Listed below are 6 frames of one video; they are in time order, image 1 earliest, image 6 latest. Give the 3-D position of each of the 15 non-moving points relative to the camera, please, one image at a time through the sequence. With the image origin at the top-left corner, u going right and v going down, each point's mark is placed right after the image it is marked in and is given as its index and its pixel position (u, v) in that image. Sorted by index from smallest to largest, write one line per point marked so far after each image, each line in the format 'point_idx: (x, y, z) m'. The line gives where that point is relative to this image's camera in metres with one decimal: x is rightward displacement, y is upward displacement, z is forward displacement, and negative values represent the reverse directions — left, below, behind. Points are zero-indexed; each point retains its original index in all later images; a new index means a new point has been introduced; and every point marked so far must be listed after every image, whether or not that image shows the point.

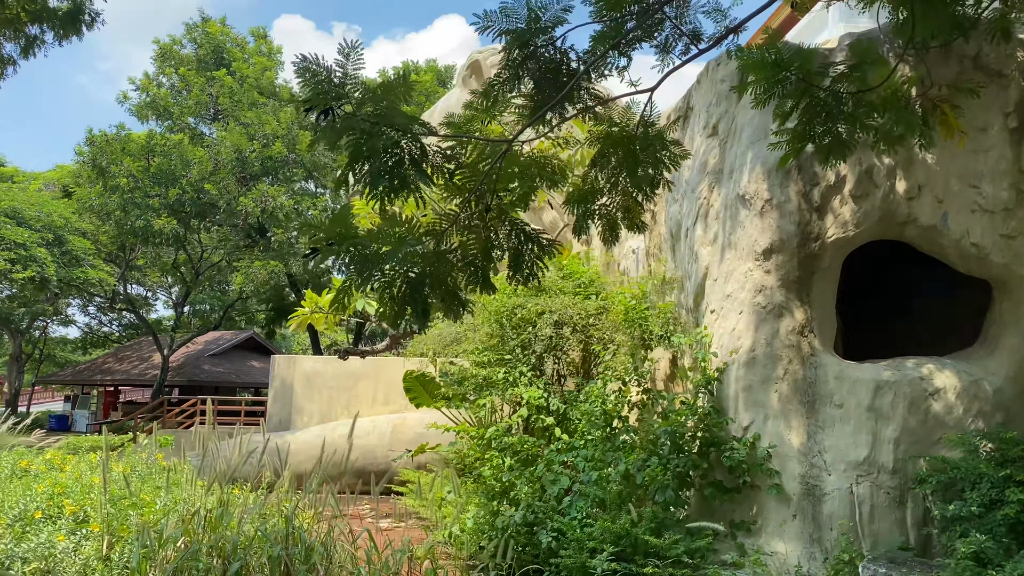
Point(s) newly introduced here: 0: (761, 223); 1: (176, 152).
0: (+1.4, +0.4, +4.7) m
1: (-6.0, +2.4, +15.1) m
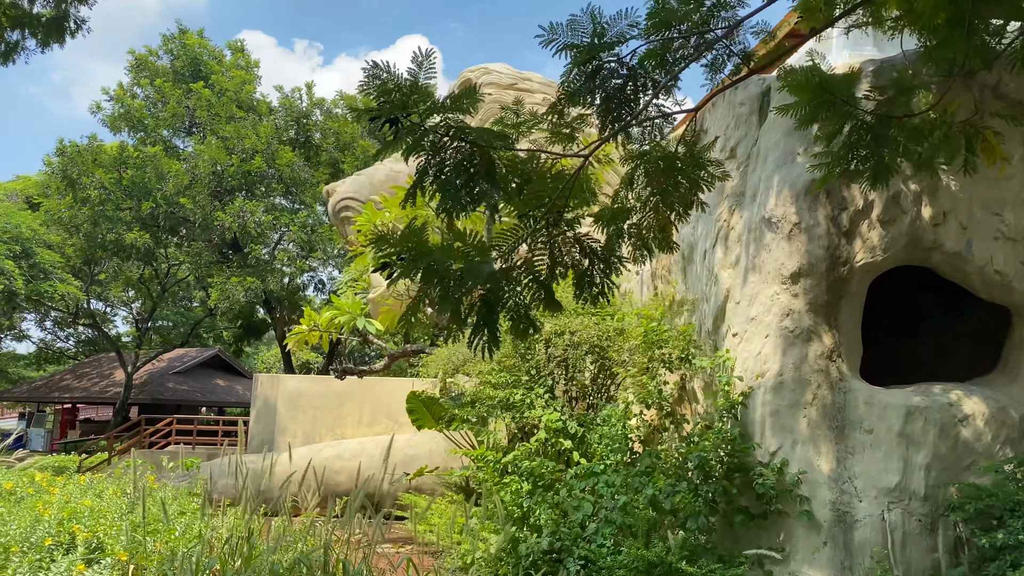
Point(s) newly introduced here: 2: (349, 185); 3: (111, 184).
0: (+1.5, +0.2, +4.7) m
1: (-6.3, +2.1, +14.8) m
2: (-2.1, +1.3, +10.9) m
3: (-6.9, +1.8, +14.7) m
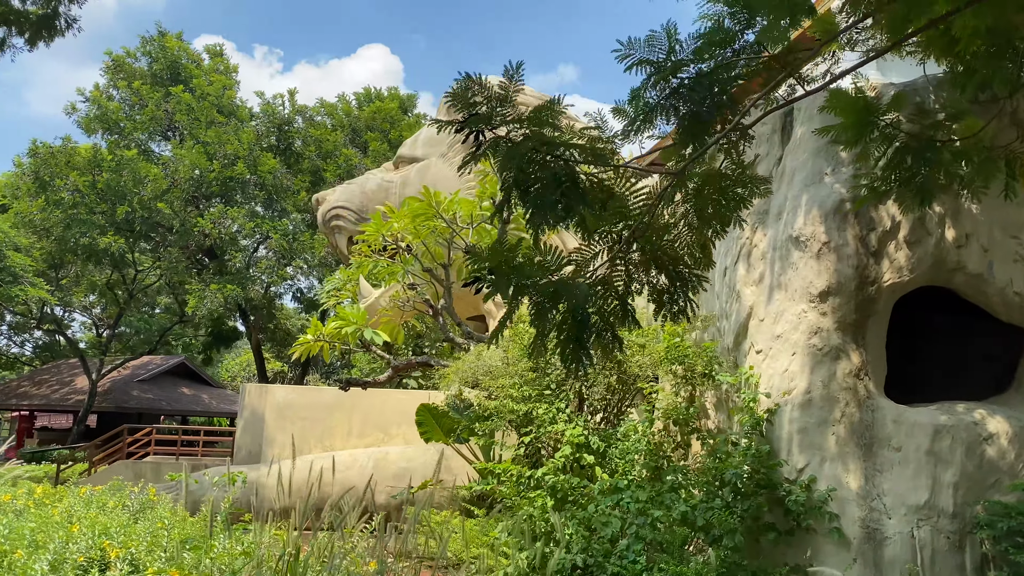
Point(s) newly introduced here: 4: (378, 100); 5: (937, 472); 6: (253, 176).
0: (+1.7, +0.1, +4.7) m
1: (-6.5, +2.0, +14.5) m
2: (-2.2, +1.2, +10.8) m
3: (-7.2, +1.7, +14.4) m
4: (-2.6, +3.6, +16.4) m
5: (+2.2, -0.9, +4.4) m
6: (-4.4, +1.9, +14.7) m
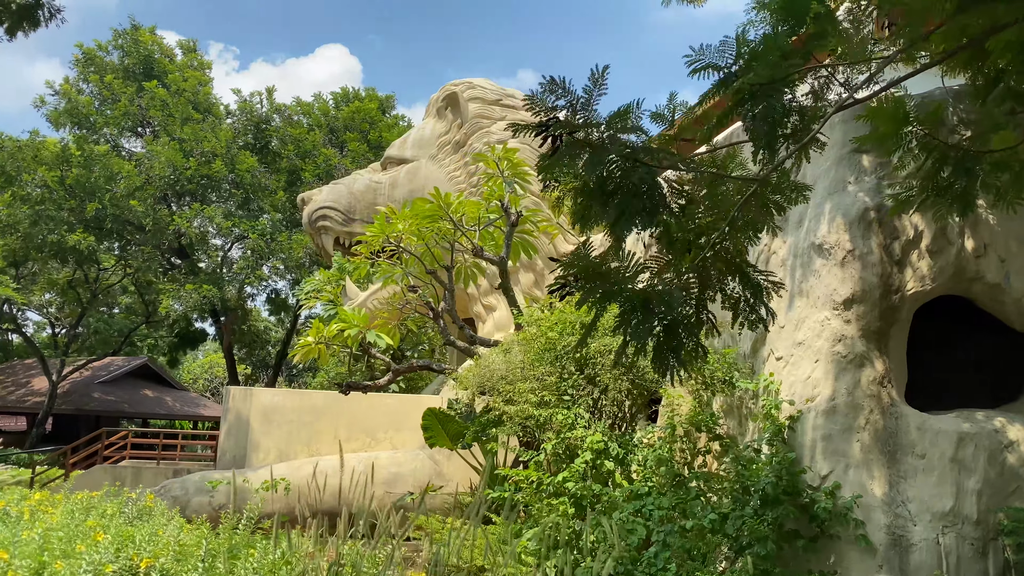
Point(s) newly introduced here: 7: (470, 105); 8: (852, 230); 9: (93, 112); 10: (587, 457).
0: (+1.8, +0.1, +4.8) m
1: (-6.8, +2.1, +14.1) m
2: (-2.3, +1.2, +10.6) m
3: (-7.5, +1.7, +13.9) m
4: (-3.0, +3.6, +16.2) m
5: (+2.3, -1.0, +4.5) m
6: (-4.8, +1.9, +14.4) m
7: (-0.5, +2.2, +10.2) m
8: (+1.9, +0.3, +4.8) m
9: (-7.3, +3.0, +14.7) m
10: (+0.4, -1.0, +5.1) m
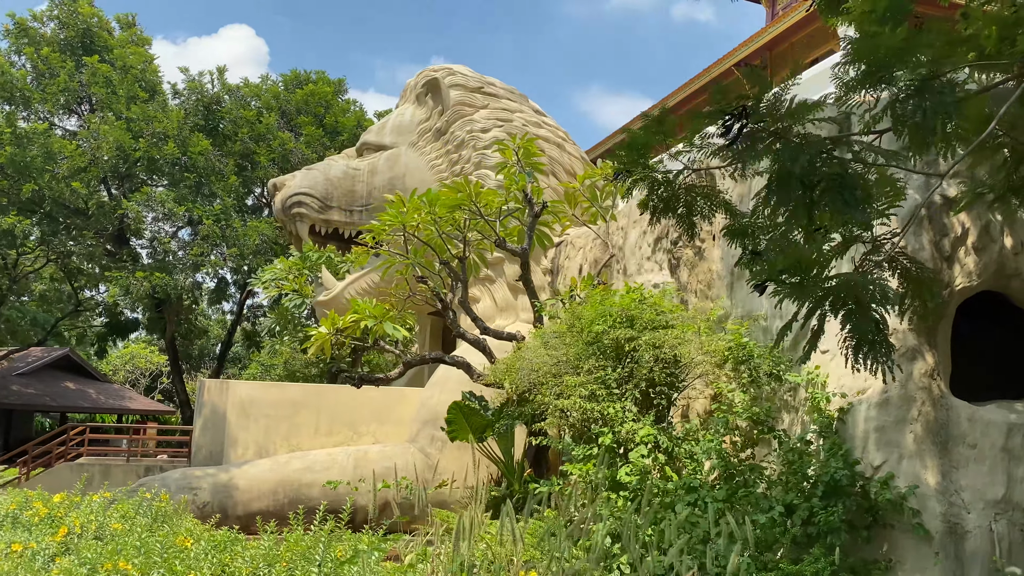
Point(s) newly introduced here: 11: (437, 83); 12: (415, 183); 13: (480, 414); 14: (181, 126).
0: (+2.2, +0.1, +4.9) m
1: (-7.4, +2.3, +13.3) m
2: (-2.5, +1.3, +10.2) m
3: (-8.0, +1.9, +13.0) m
4: (-3.7, +3.8, +15.8) m
5: (+2.7, -1.0, +4.6) m
6: (-5.4, +2.1, +13.7) m
7: (-0.7, +2.3, +10.0) m
8: (+2.2, +0.4, +4.9) m
9: (-7.9, +3.3, +13.8) m
10: (+0.7, -1.0, +5.1) m
11: (-0.9, +2.4, +10.2) m
12: (-1.1, +1.2, +10.0) m
13: (-0.2, -0.9, +6.0) m
14: (-5.4, +2.6, +13.8) m
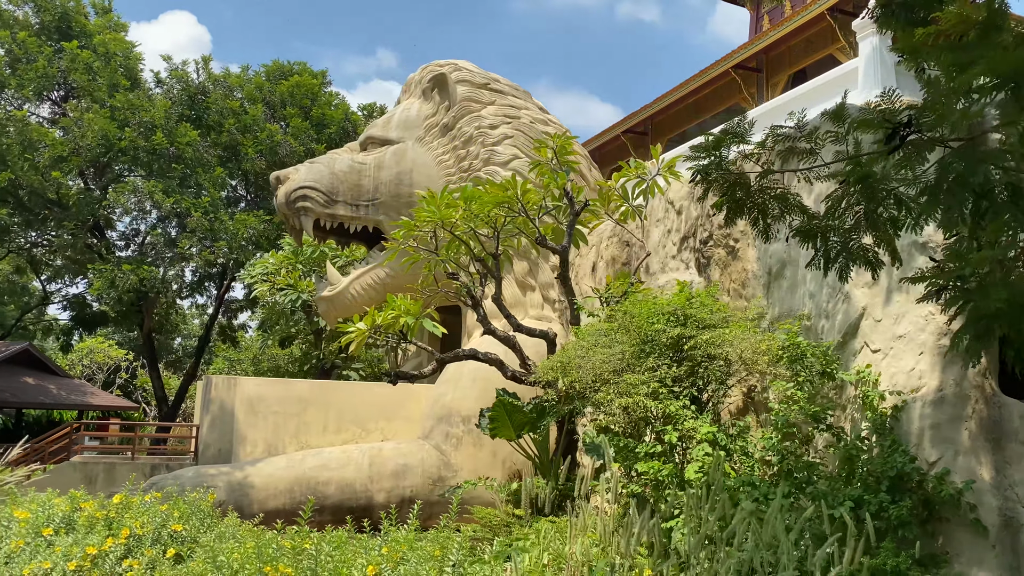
0: (+2.6, +0.1, +5.0) m
1: (-7.5, +2.4, +12.8) m
2: (-2.4, +1.4, +10.1) m
3: (-8.1, +2.1, +12.5) m
4: (-4.0, +3.9, +15.5) m
5: (+3.1, -1.0, +4.8) m
6: (-5.5, +2.2, +13.4) m
7: (-0.6, +2.4, +10.0) m
8: (+2.6, +0.3, +5.0) m
9: (-8.0, +3.4, +13.3) m
10: (+1.1, -1.0, +5.2) m
11: (-0.8, +2.5, +10.1) m
12: (-1.0, +1.3, +10.0) m
13: (+0.1, -0.9, +6.0) m
14: (-5.5, +2.7, +13.5) m
